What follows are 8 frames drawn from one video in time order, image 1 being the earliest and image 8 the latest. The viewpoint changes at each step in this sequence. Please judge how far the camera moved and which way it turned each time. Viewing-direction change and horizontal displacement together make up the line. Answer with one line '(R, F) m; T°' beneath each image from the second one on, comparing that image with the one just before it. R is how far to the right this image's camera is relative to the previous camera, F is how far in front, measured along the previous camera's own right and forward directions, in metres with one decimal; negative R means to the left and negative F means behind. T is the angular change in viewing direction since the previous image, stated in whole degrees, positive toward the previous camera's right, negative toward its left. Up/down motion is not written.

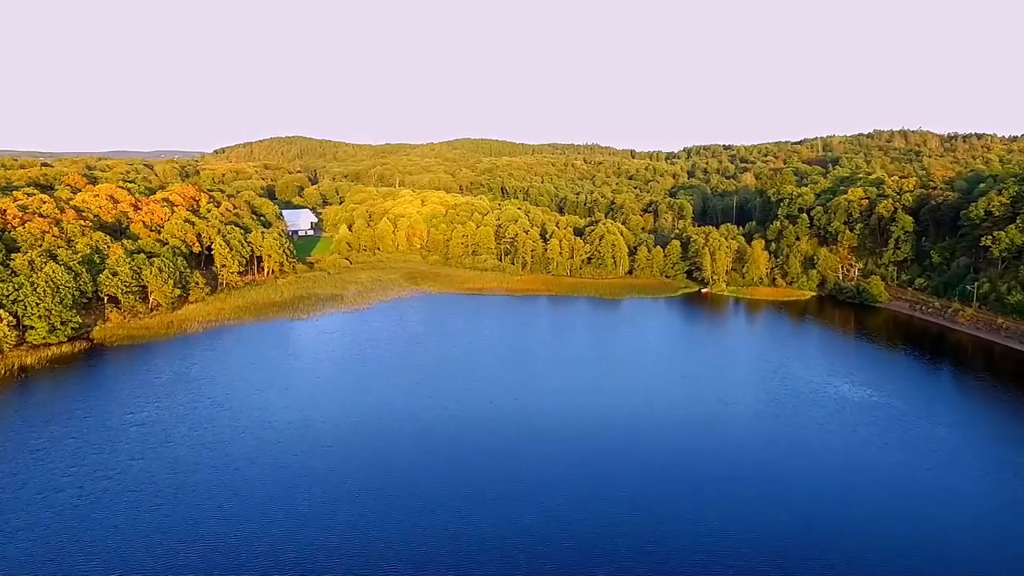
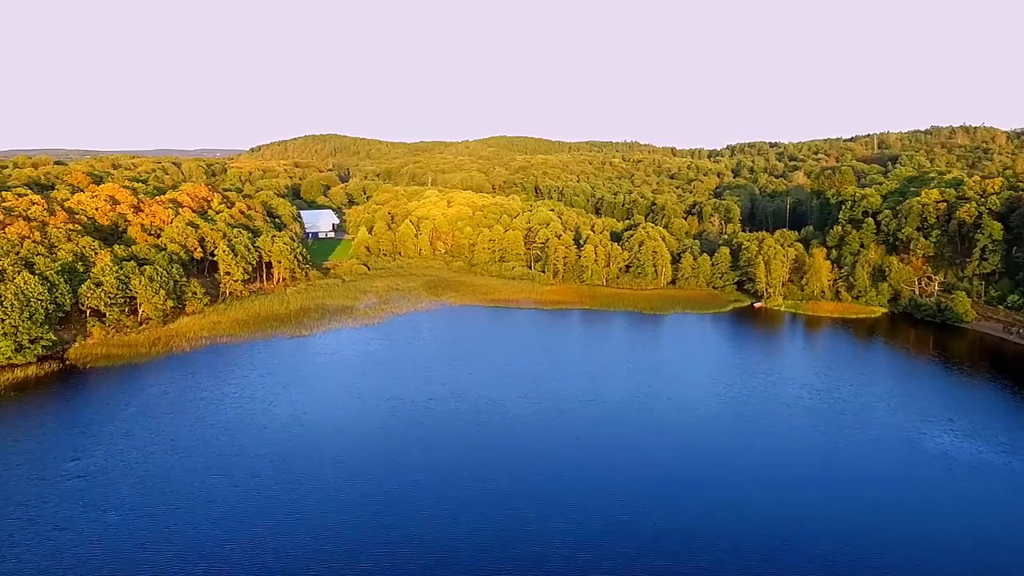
(+0.6, +6.2) m; -3°
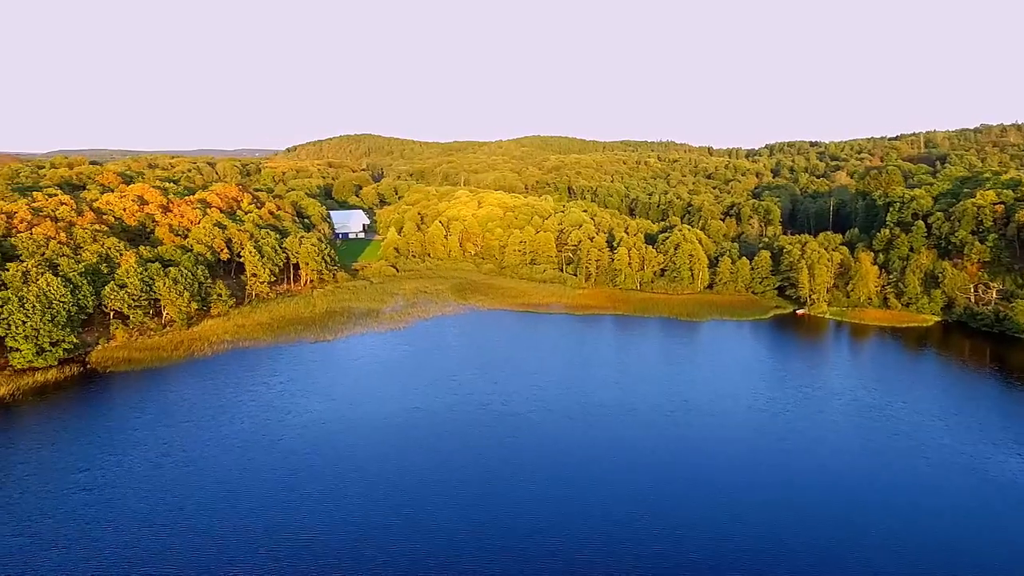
(+0.2, +1.7) m; -3°
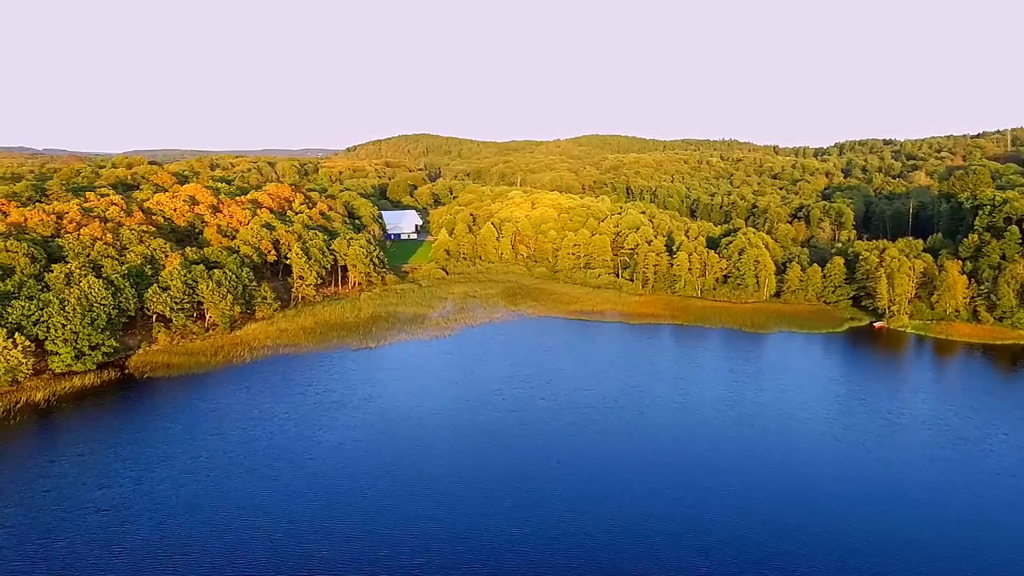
(+0.4, +2.6) m; -4°
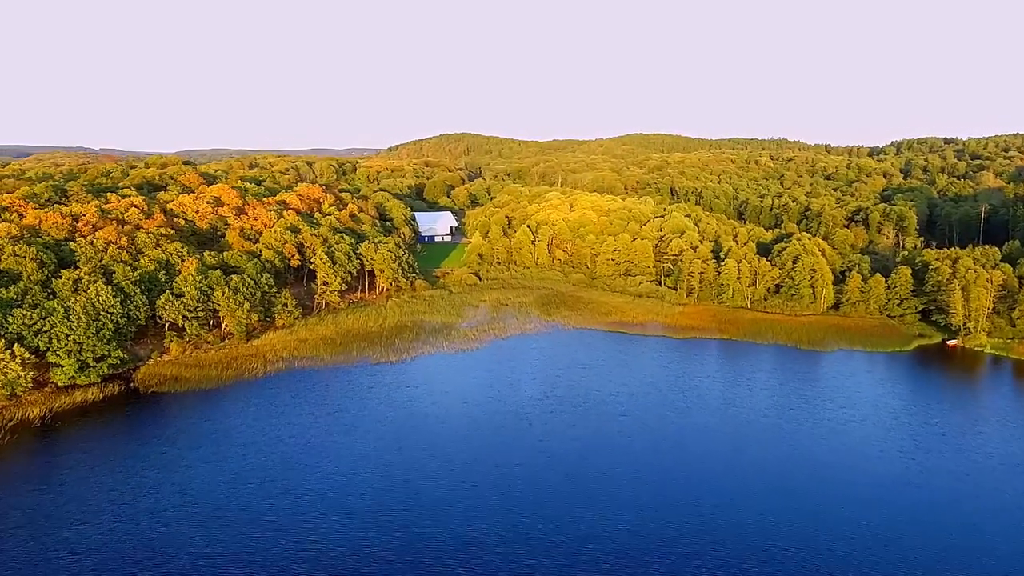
(+0.5, +3.4) m; -3°
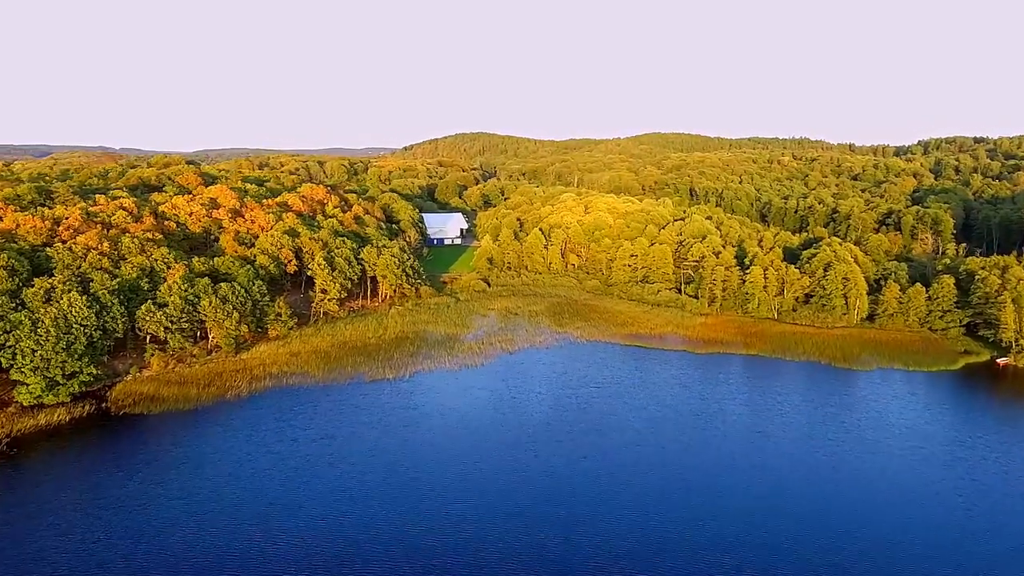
(+0.5, +3.3) m; -1°
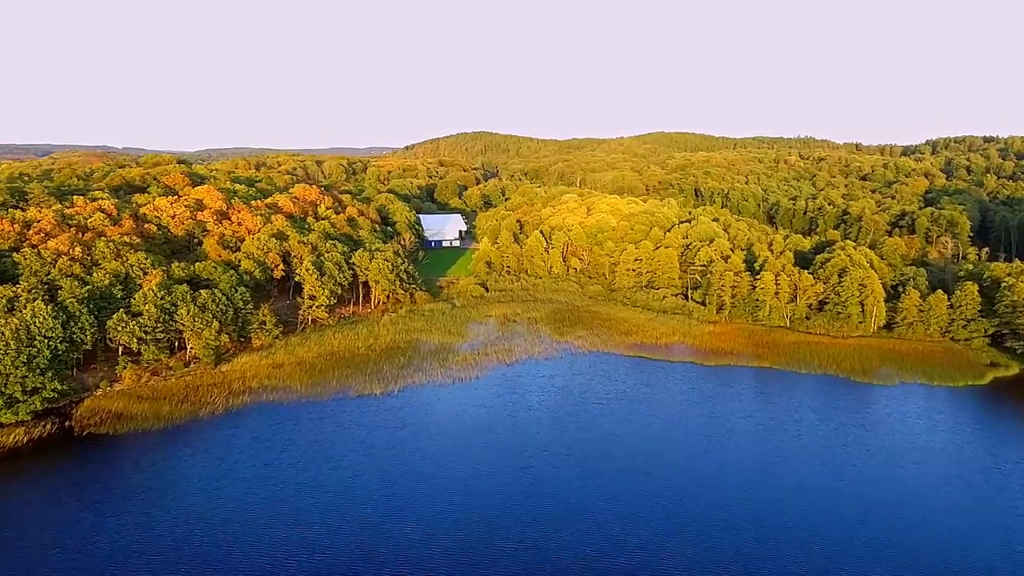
(+0.3, +2.5) m; 0°
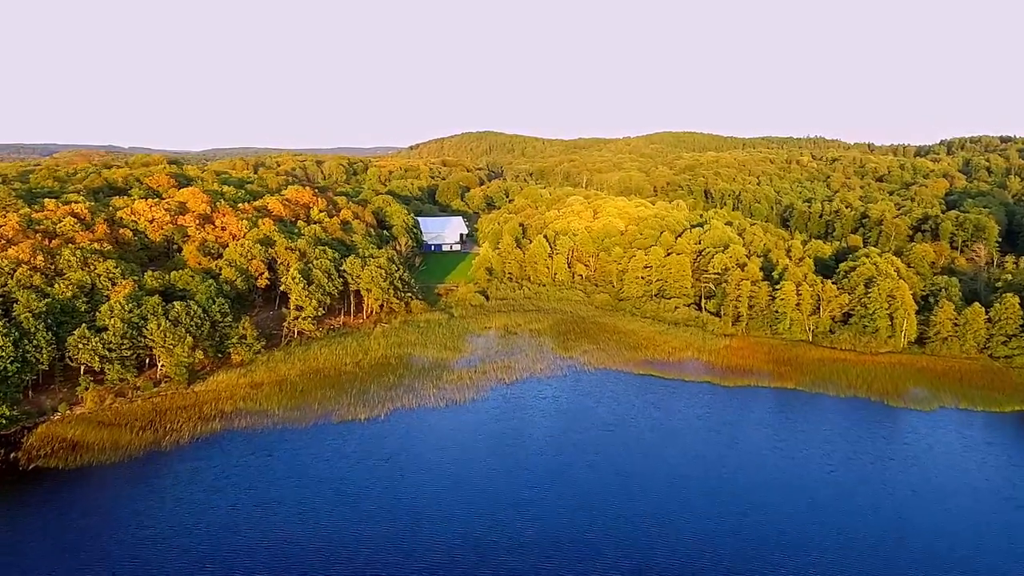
(+0.3, +3.3) m; 0°
